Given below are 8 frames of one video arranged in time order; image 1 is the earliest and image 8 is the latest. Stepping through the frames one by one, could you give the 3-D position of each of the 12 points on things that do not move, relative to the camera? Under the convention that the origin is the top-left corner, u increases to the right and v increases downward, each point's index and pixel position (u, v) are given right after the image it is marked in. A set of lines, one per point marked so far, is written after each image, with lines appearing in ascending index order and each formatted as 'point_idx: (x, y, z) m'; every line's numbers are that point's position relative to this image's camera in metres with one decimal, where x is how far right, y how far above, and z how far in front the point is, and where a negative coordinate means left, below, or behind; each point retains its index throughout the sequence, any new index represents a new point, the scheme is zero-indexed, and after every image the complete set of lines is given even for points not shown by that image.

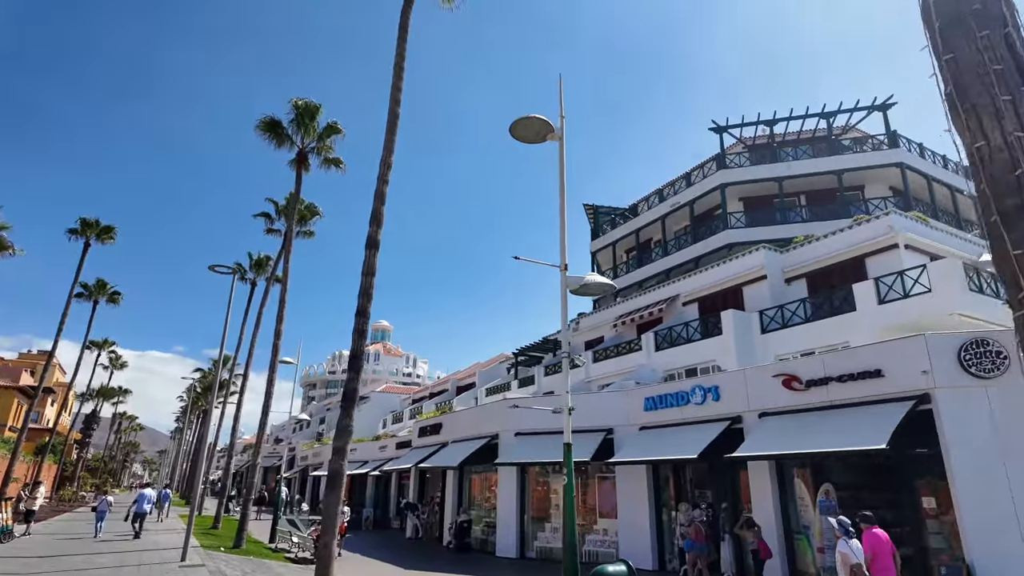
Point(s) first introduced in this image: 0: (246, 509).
0: (-8.4, -7.0, +18.9) m
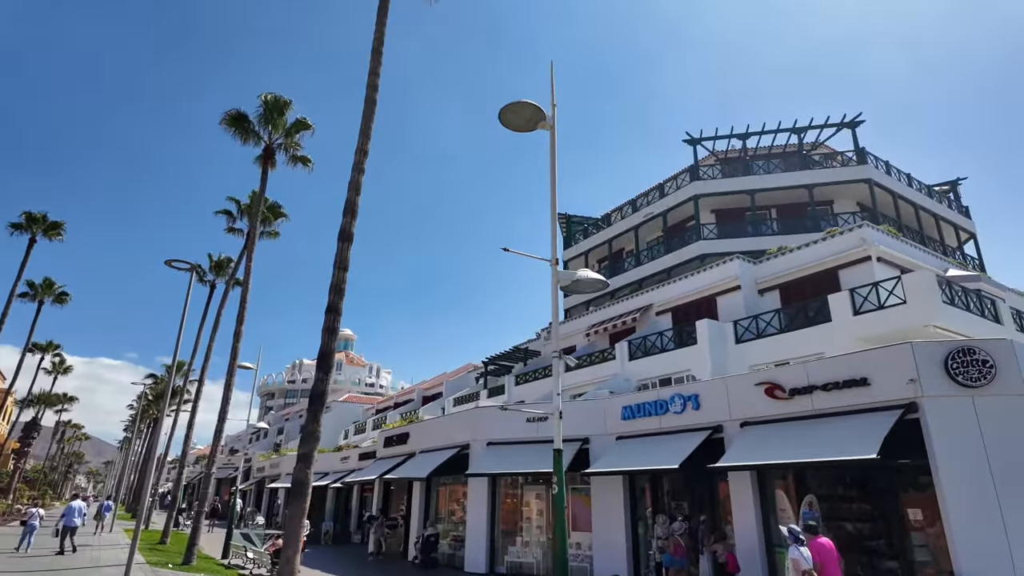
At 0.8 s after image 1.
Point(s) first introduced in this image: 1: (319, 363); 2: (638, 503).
0: (-9.3, -7.0, +17.8) m
1: (-2.7, -1.0, +8.4) m
2: (+3.0, -5.2, +14.4) m
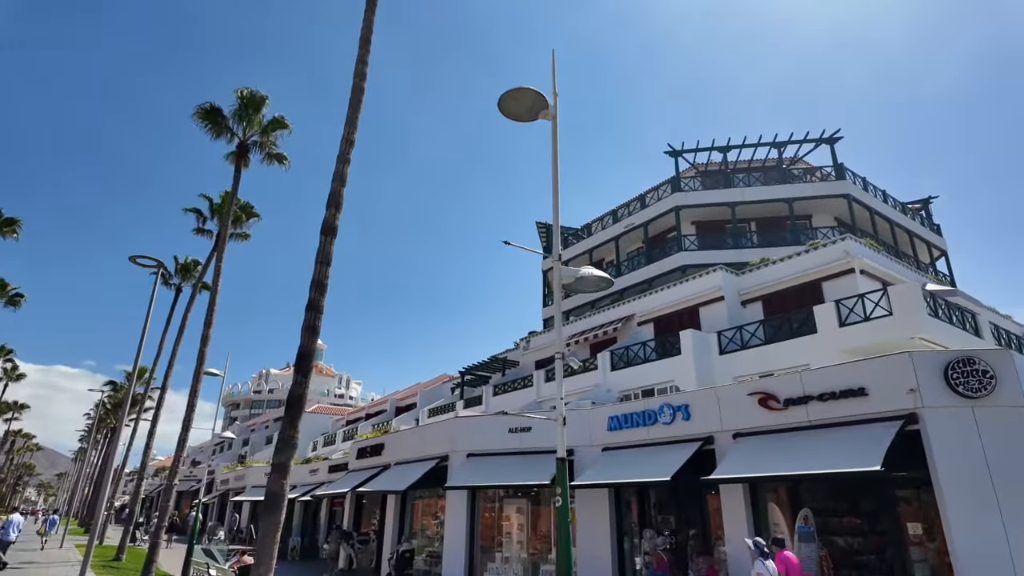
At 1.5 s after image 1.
0: (-9.9, -7.0, +16.7) m
1: (-2.8, -1.0, +7.8) m
2: (+2.6, -5.3, +13.9) m
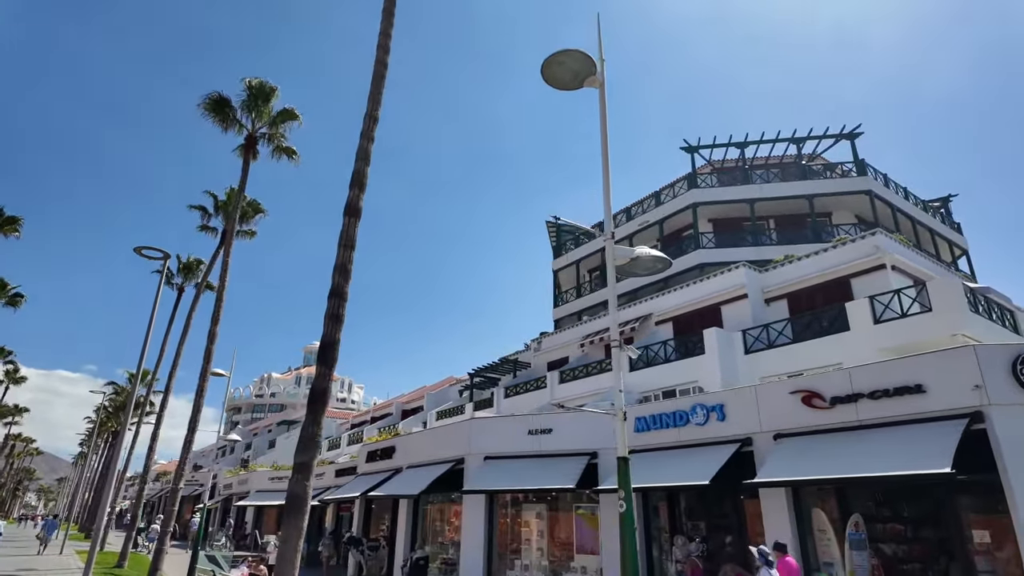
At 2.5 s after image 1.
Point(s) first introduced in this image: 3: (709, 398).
0: (-9.4, -6.9, +16.0) m
1: (-2.3, -0.8, +7.2) m
2: (+3.1, -5.2, +13.2) m
3: (+4.1, -2.3, +12.4) m
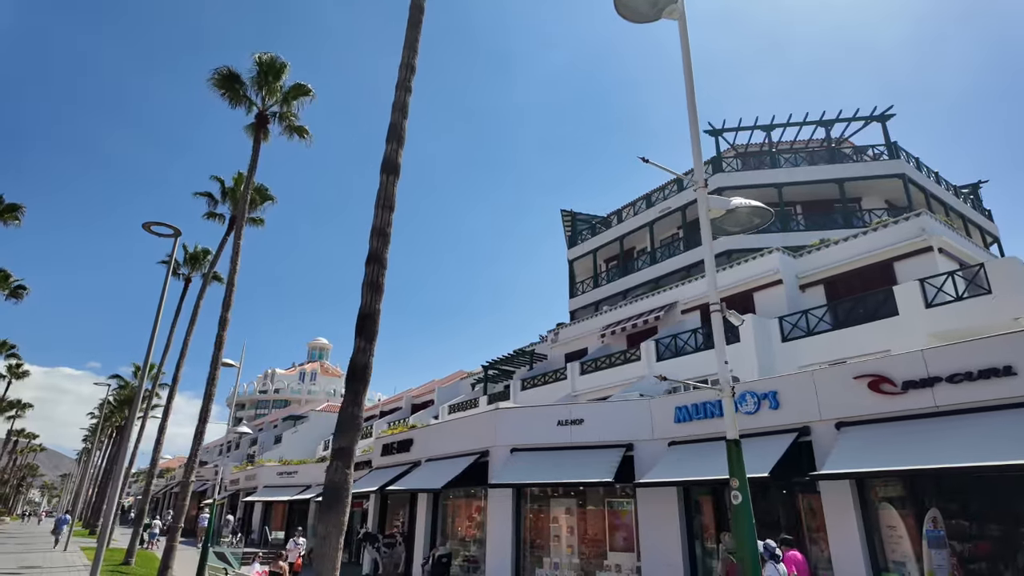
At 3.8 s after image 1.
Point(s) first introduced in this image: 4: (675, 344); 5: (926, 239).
0: (-8.7, -6.4, +15.2) m
1: (-1.6, -0.4, +6.3) m
2: (+3.8, -4.8, +12.4) m
3: (+4.8, -1.9, +11.5) m
4: (+5.3, -1.8, +19.4) m
5: (+11.2, +1.3, +16.1) m
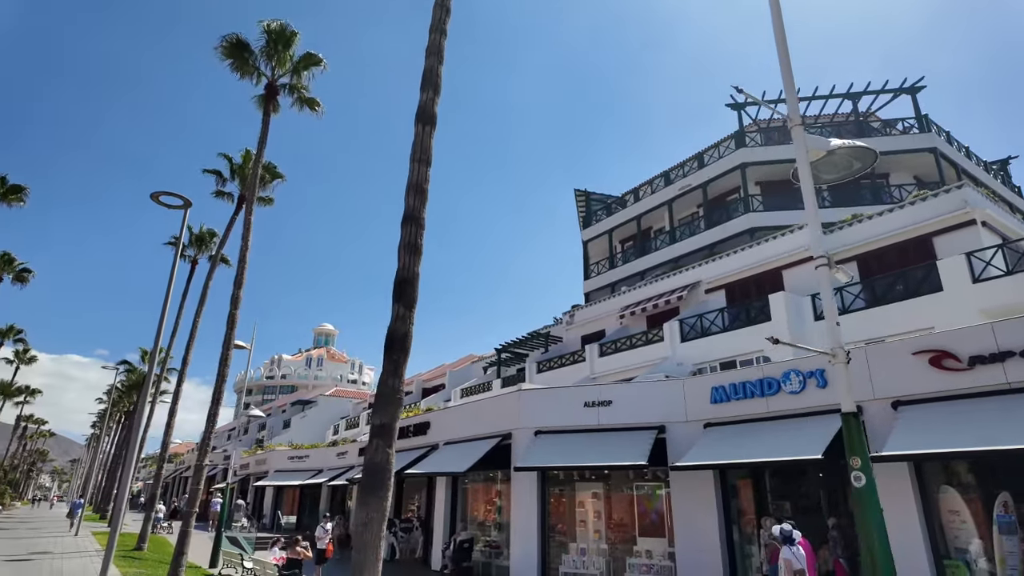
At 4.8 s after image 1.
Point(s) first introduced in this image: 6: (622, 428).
0: (-8.1, -5.9, +14.8) m
1: (-1.1, 0.0, +5.7) m
2: (+4.4, -4.3, +11.8) m
3: (+5.3, -1.3, +10.9) m
4: (+5.9, -1.1, +18.8) m
5: (+11.7, +1.9, +15.4) m
6: (+2.5, -3.2, +13.5) m
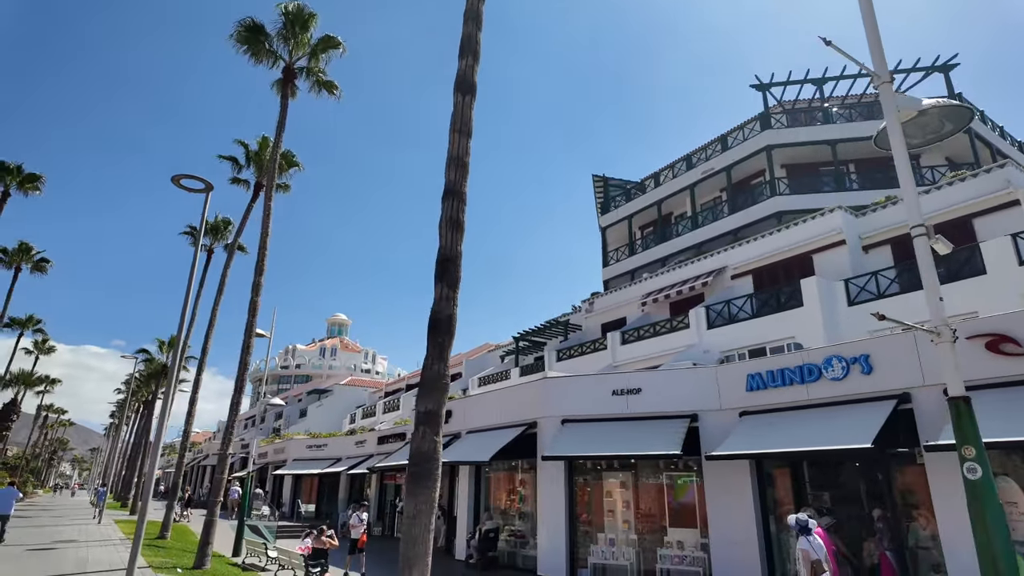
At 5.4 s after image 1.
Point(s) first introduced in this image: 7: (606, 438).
0: (-7.4, -5.6, +14.7) m
1: (-0.7, +0.2, +5.4) m
2: (+4.9, -3.9, +11.5) m
3: (+5.9, -1.0, +10.4) m
4: (+6.6, -0.7, +18.3) m
5: (+12.3, +2.4, +14.8) m
6: (+3.1, -2.8, +13.2) m
7: (+2.1, -3.3, +13.1) m
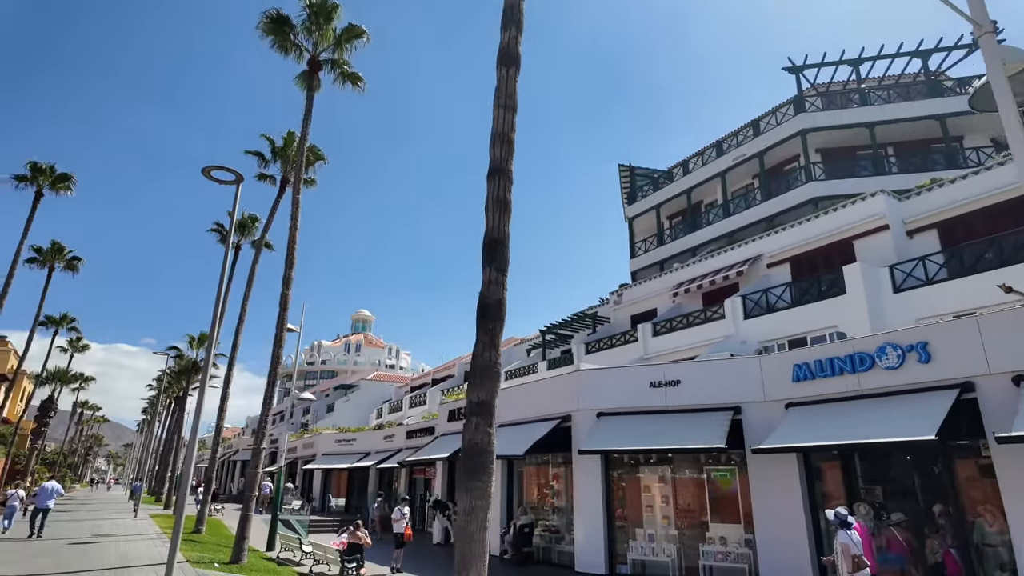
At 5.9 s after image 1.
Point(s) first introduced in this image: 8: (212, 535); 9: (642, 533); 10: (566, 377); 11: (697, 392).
0: (-6.6, -5.4, +14.6) m
1: (-0.2, +0.3, +5.1) m
2: (+5.6, -3.7, +11.0) m
3: (+6.5, -0.8, +9.9) m
4: (+7.5, -0.3, +17.8) m
5: (+13.1, +2.7, +14.0) m
6: (+3.8, -2.6, +12.8) m
7: (+2.8, -3.1, +12.8) m
8: (-9.6, -7.9, +19.2) m
9: (+2.9, -5.4, +13.2) m
10: (+1.3, -2.3, +14.8) m
11: (+3.9, -2.2, +12.8) m
